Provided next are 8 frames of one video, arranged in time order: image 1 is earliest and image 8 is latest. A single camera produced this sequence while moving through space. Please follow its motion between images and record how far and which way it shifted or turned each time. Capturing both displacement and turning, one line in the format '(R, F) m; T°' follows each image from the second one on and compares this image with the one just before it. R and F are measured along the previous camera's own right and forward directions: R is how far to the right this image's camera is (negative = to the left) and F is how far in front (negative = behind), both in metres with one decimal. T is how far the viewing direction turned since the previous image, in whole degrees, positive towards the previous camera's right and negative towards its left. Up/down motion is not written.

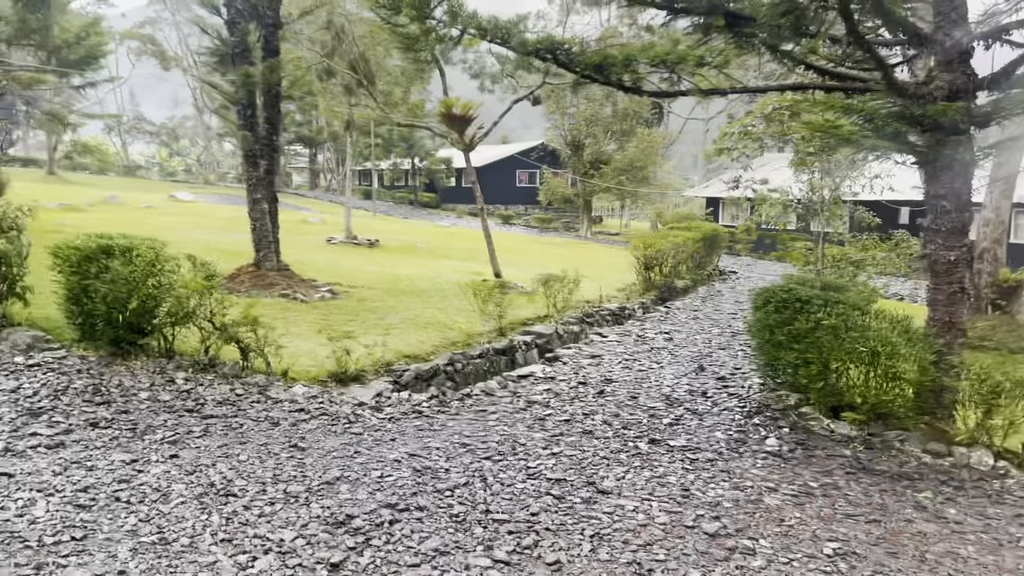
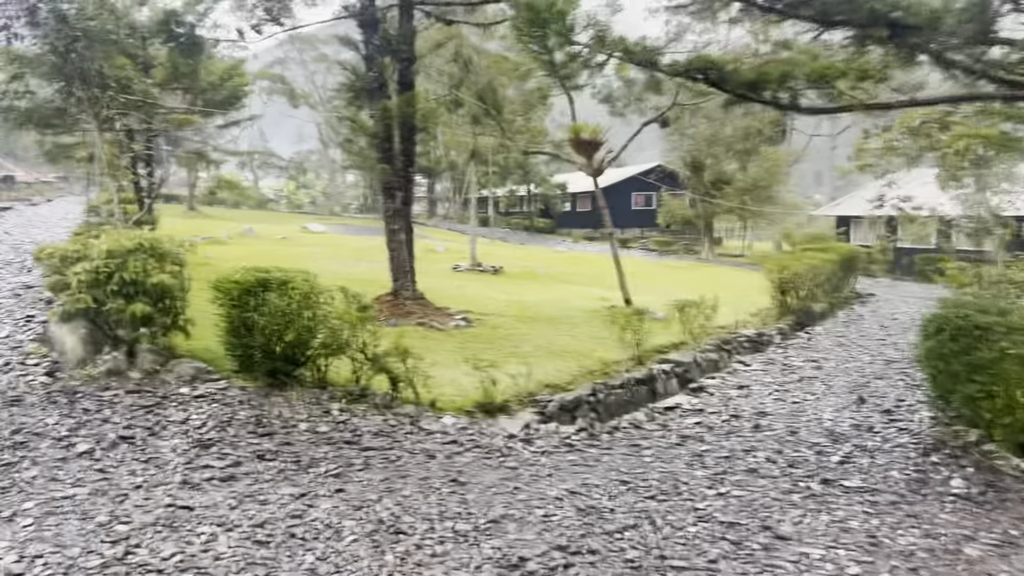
(-0.2, +0.1) m; -8°
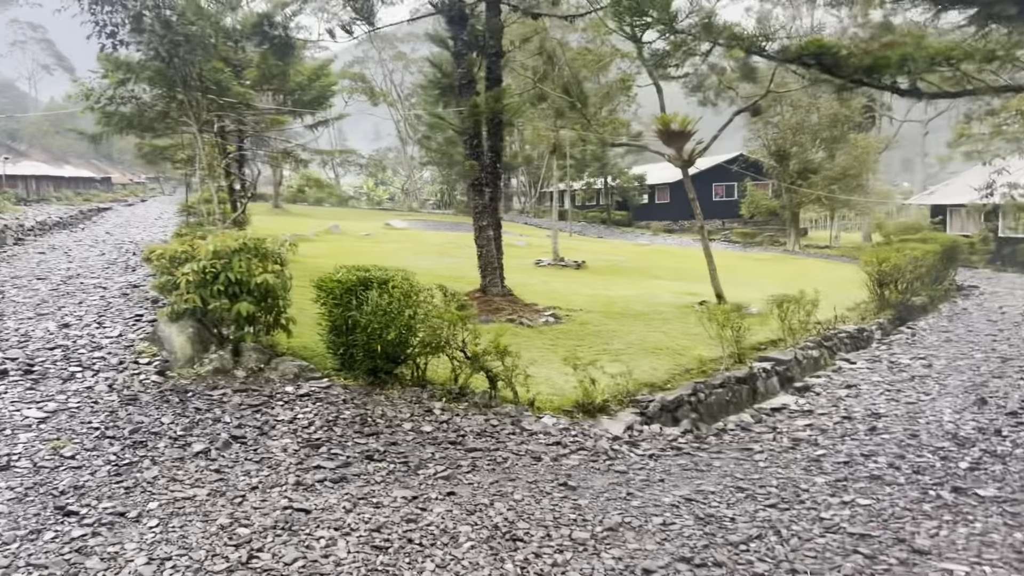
(-0.2, +0.1) m; -5°
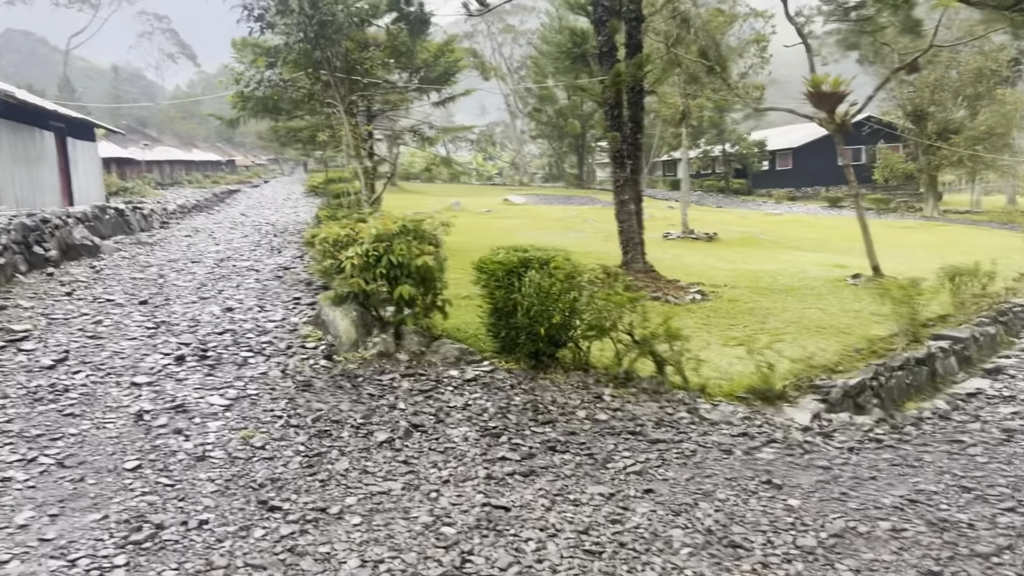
(-0.3, +0.2) m; -7°
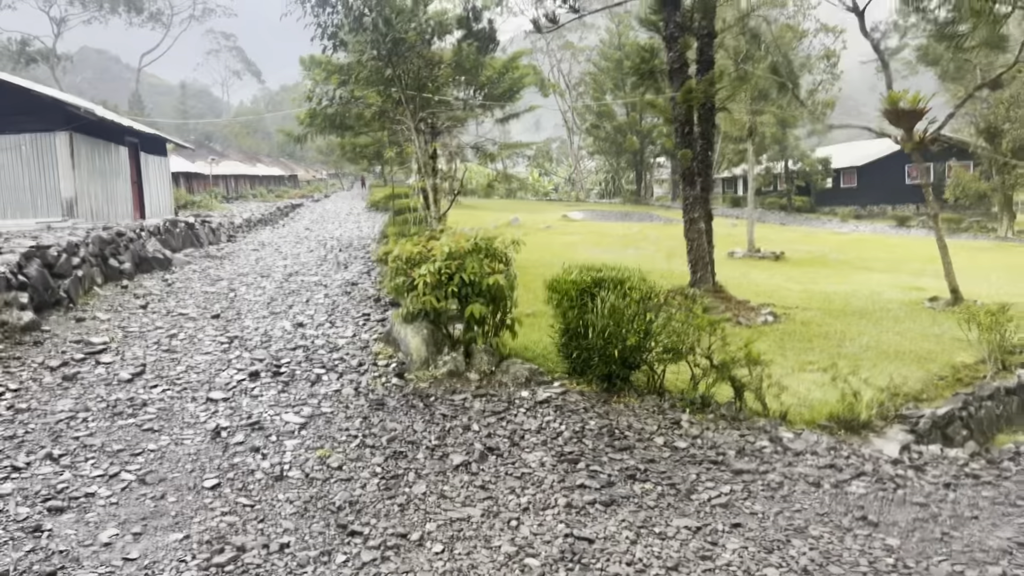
(-0.1, +0.1) m; -4°
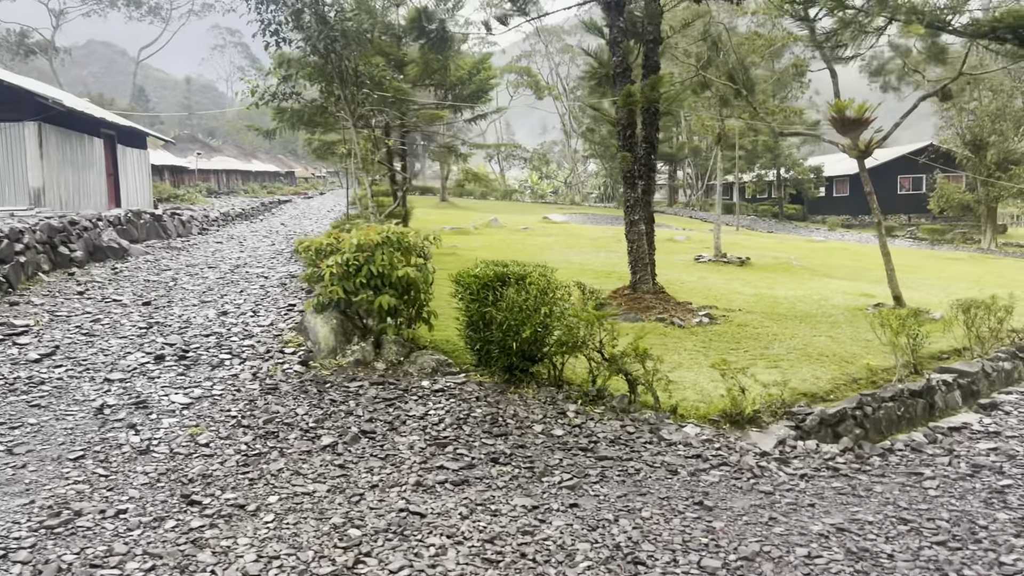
(+0.6, -0.2) m; 0°
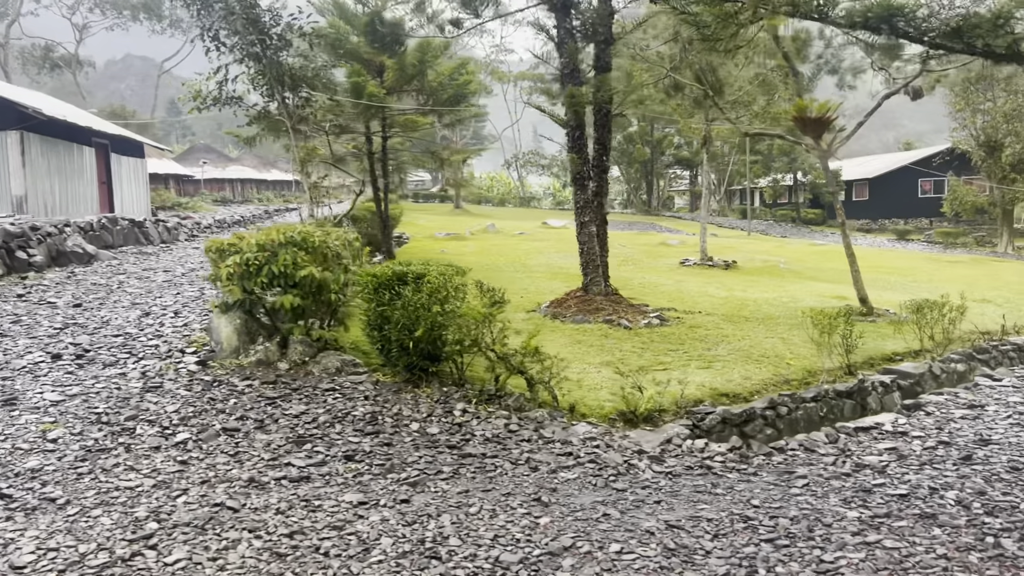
(+0.8, 0.0) m; -2°
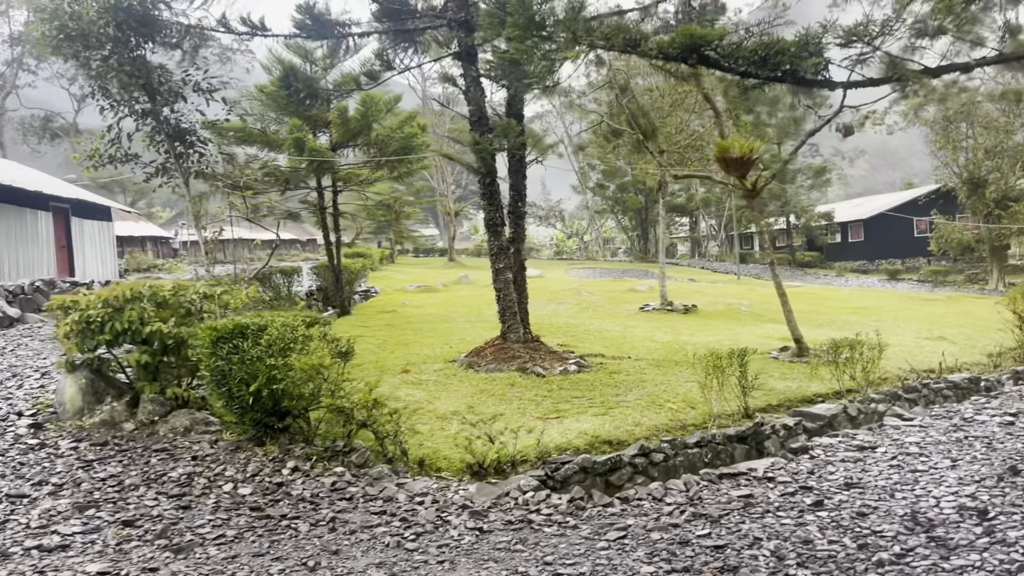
(+0.9, +0.2) m; -1°
